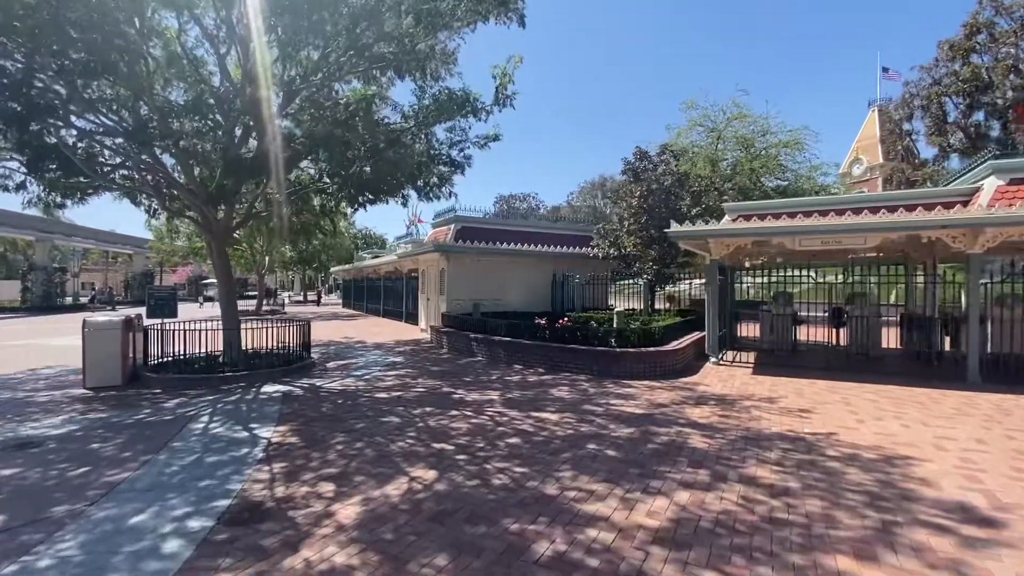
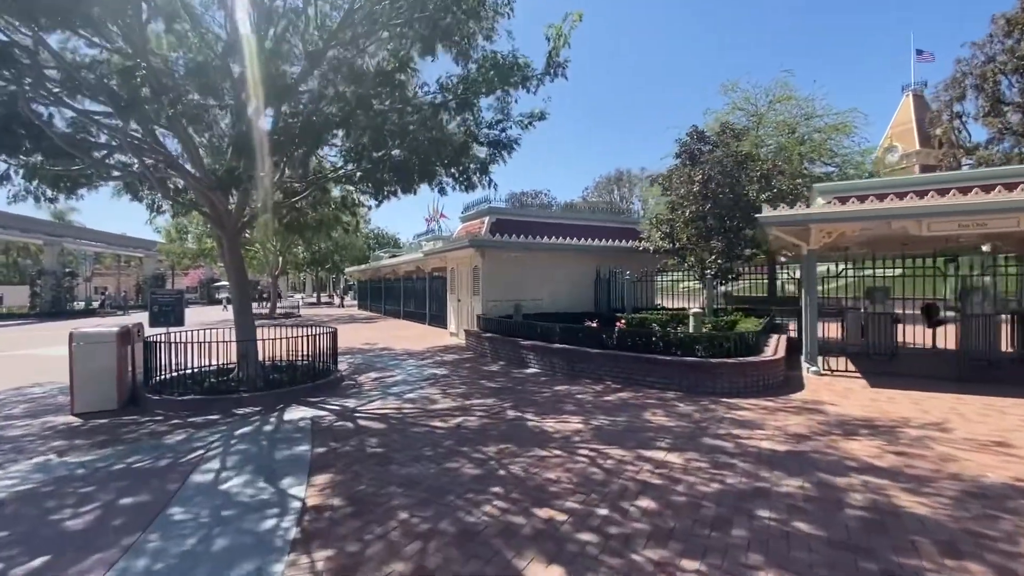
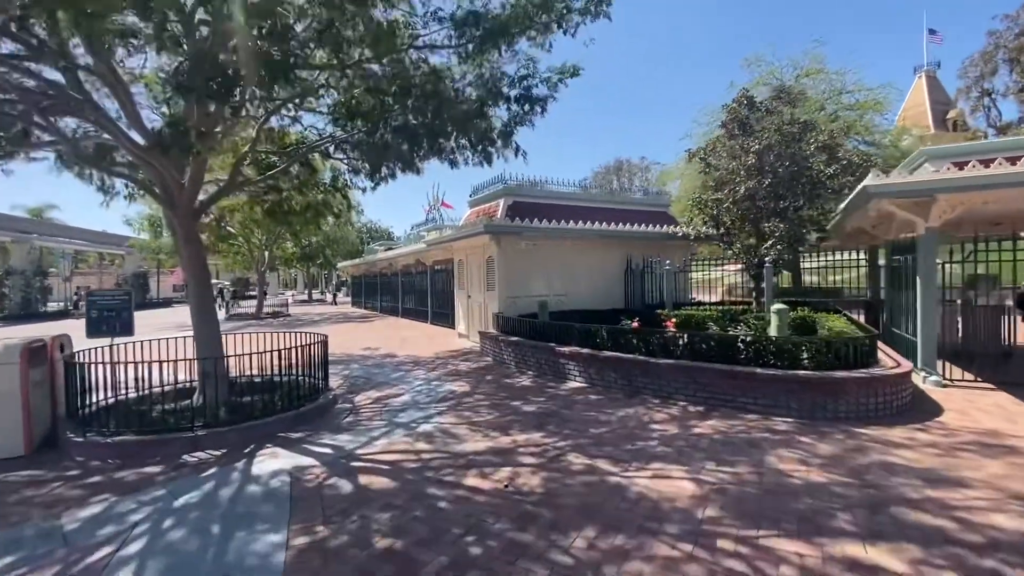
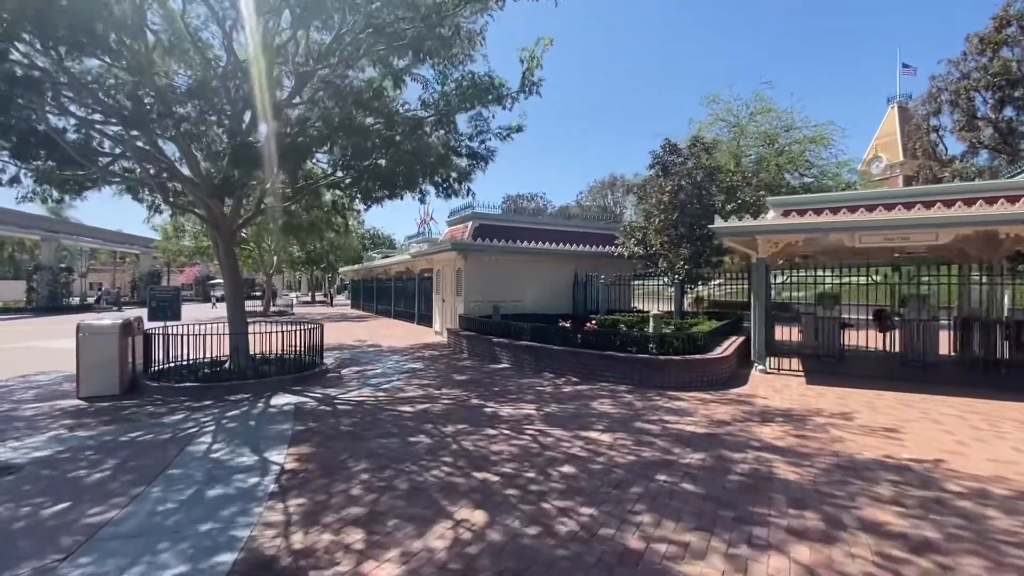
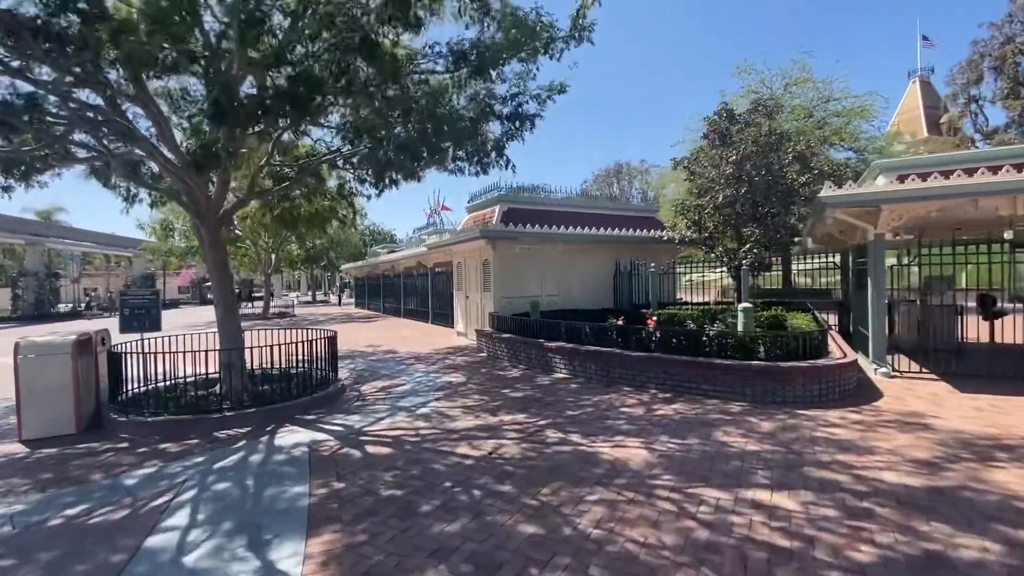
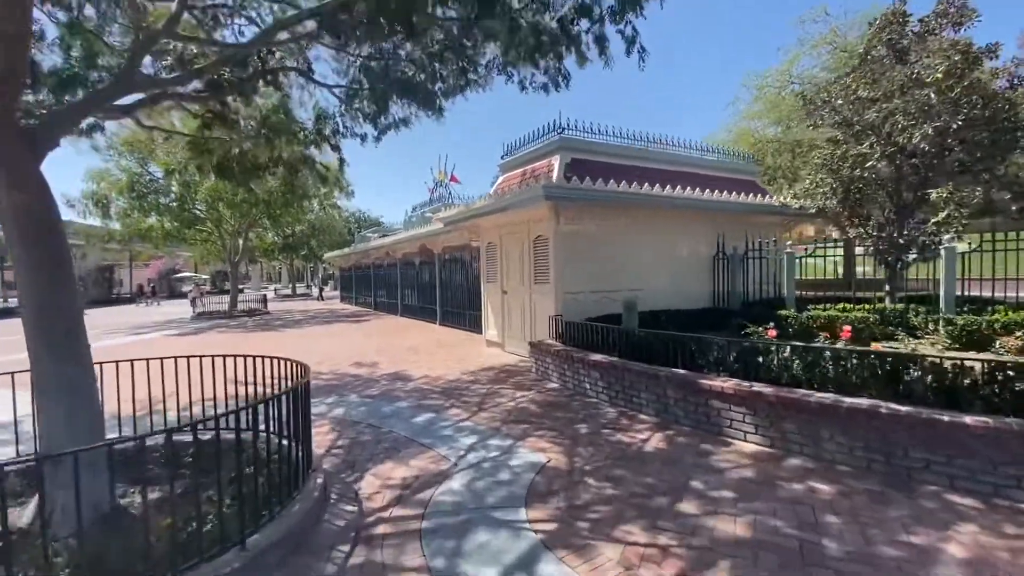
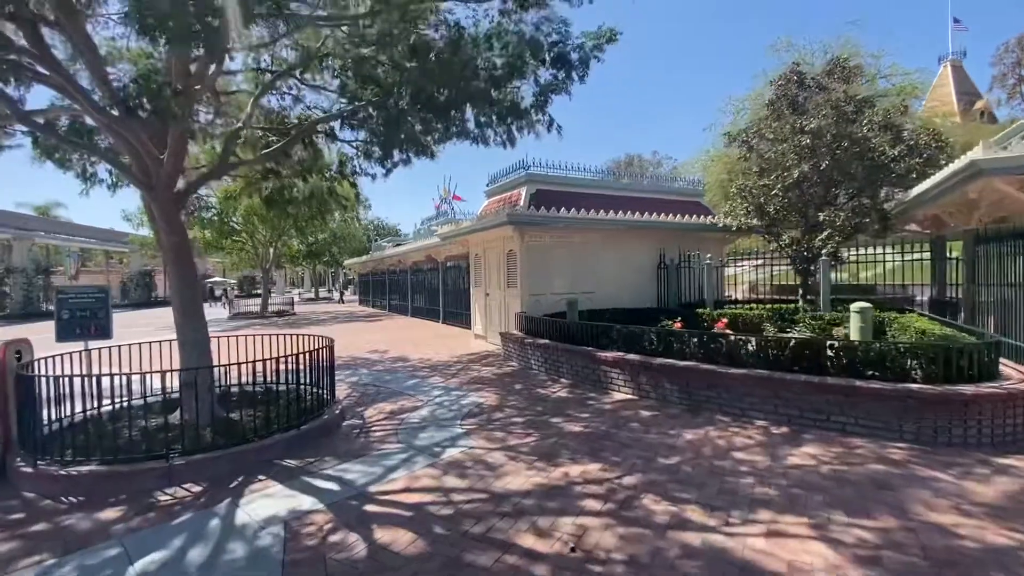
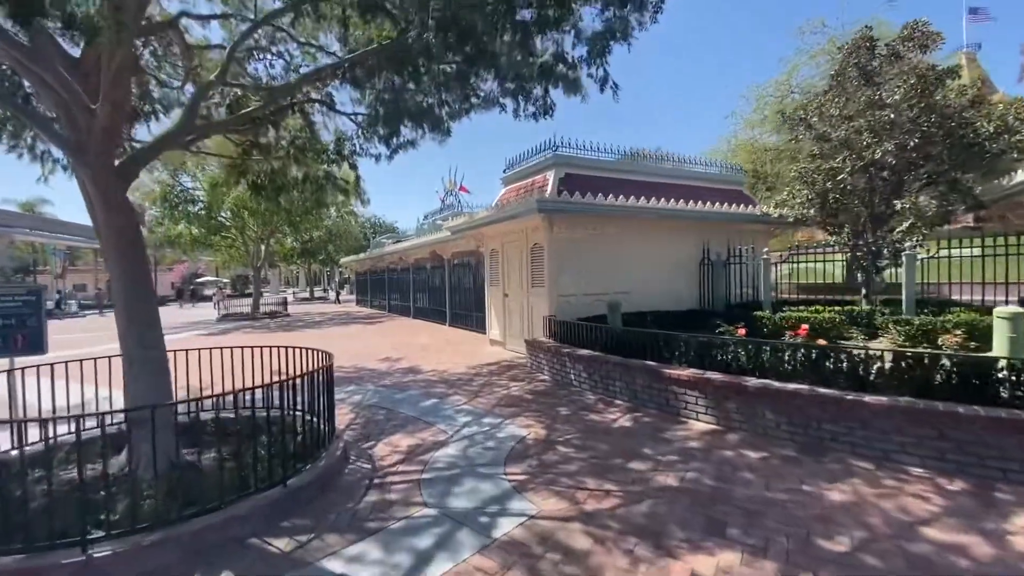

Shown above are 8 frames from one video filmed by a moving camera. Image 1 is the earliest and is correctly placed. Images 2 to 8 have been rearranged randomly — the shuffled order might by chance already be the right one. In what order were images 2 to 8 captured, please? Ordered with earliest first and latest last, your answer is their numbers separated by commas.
4, 2, 5, 3, 7, 8, 6
